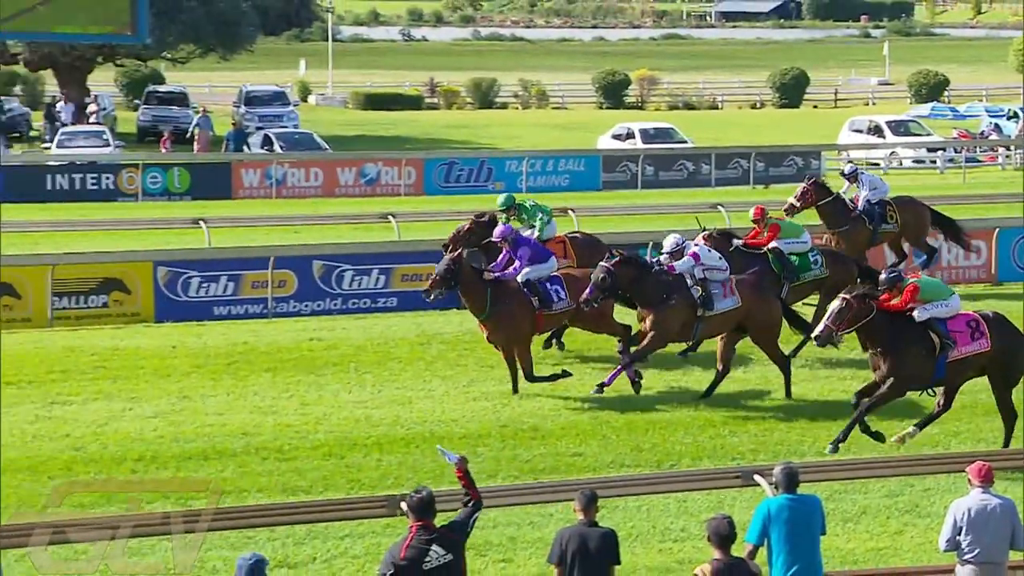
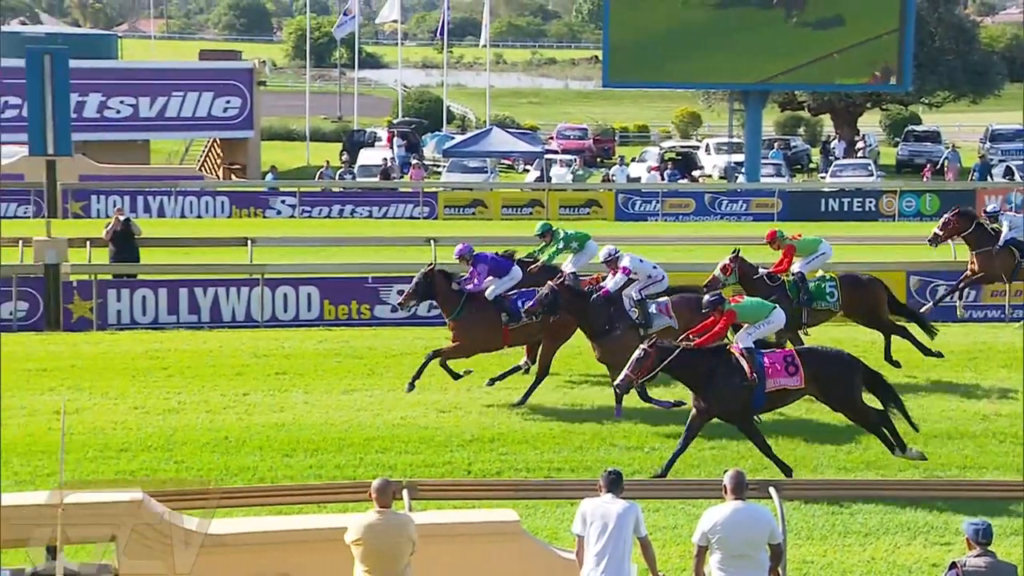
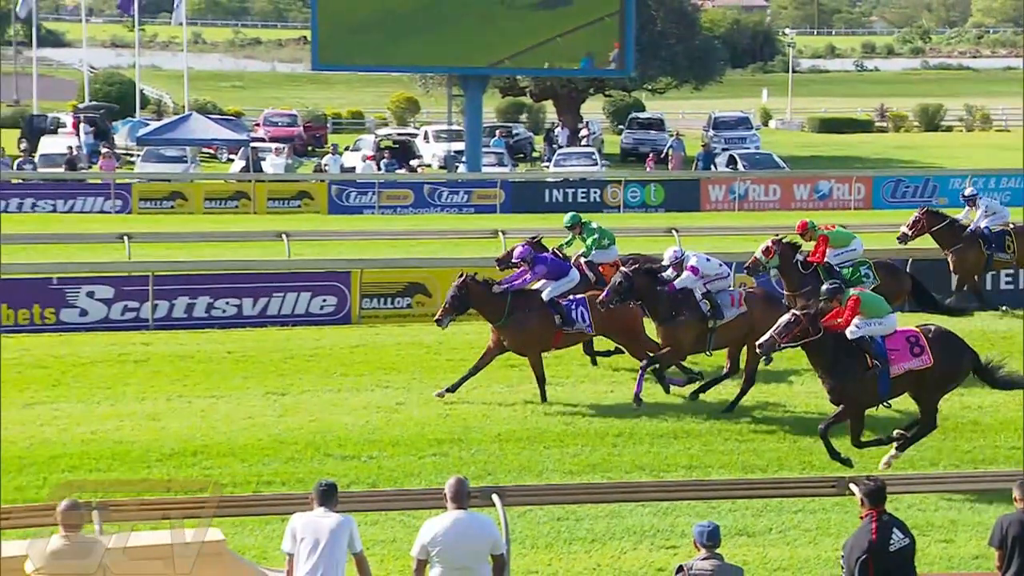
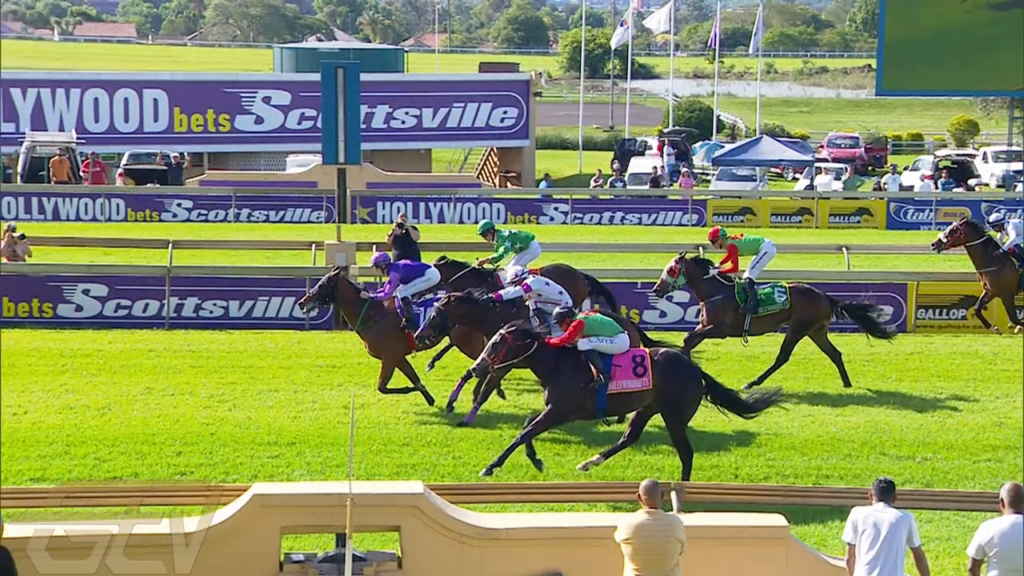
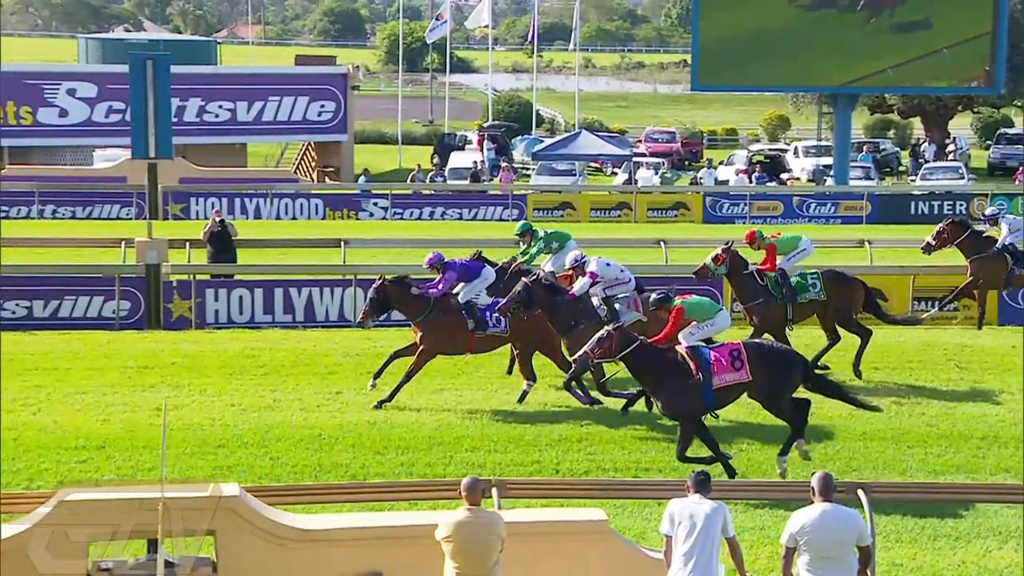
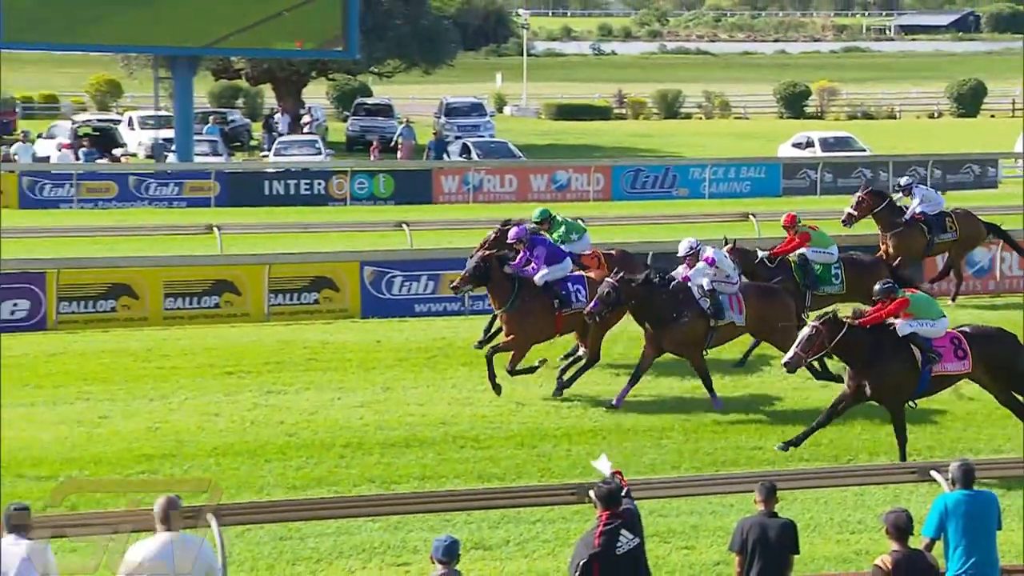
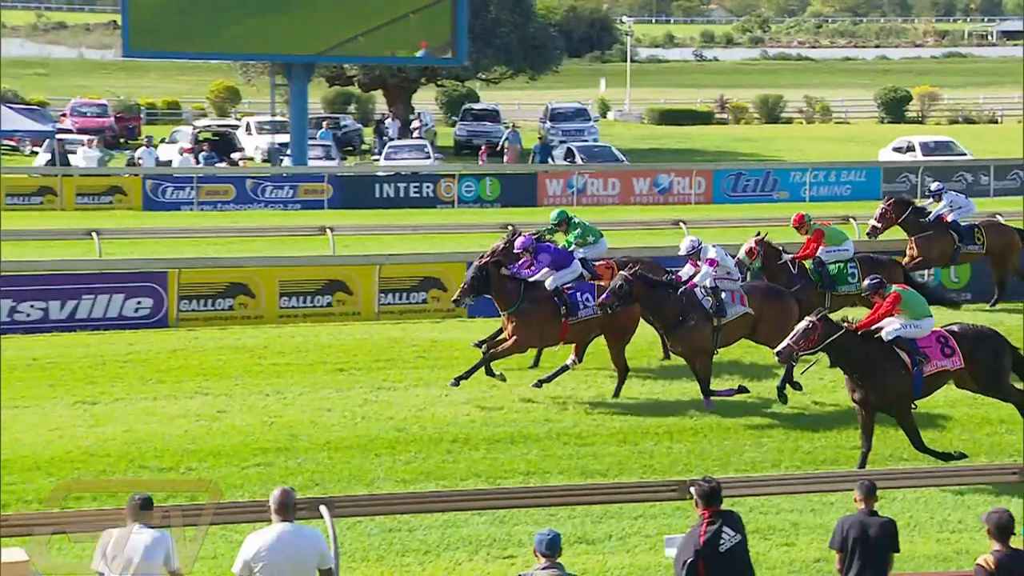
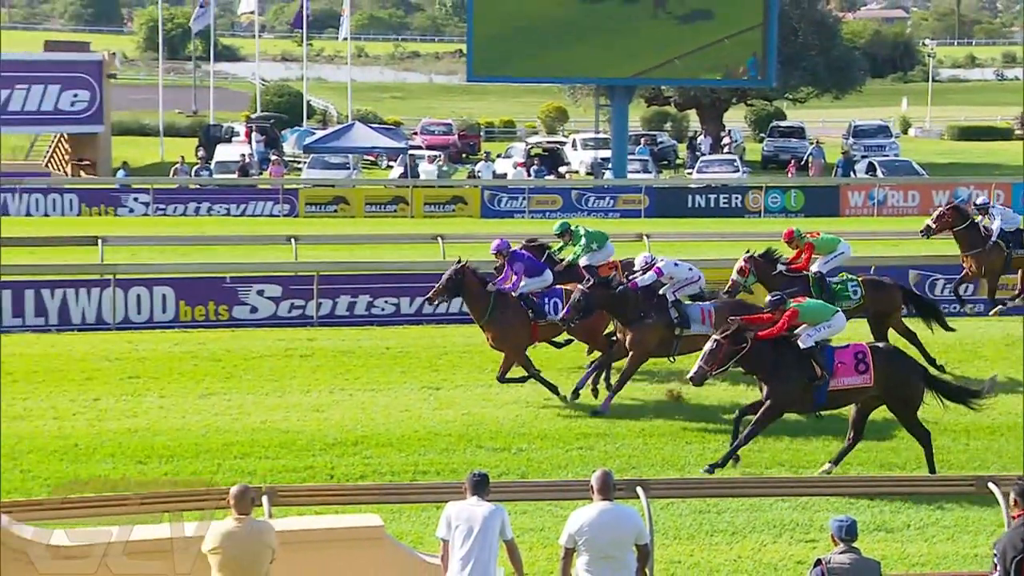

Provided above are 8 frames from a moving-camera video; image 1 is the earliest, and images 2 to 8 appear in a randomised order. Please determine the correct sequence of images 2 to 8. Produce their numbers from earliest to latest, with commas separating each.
6, 7, 3, 8, 2, 5, 4
